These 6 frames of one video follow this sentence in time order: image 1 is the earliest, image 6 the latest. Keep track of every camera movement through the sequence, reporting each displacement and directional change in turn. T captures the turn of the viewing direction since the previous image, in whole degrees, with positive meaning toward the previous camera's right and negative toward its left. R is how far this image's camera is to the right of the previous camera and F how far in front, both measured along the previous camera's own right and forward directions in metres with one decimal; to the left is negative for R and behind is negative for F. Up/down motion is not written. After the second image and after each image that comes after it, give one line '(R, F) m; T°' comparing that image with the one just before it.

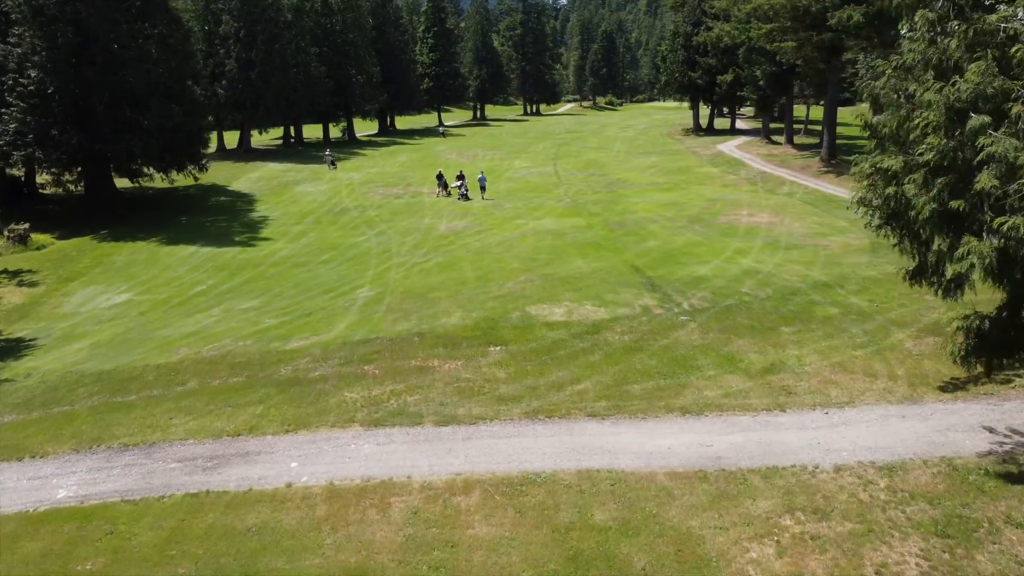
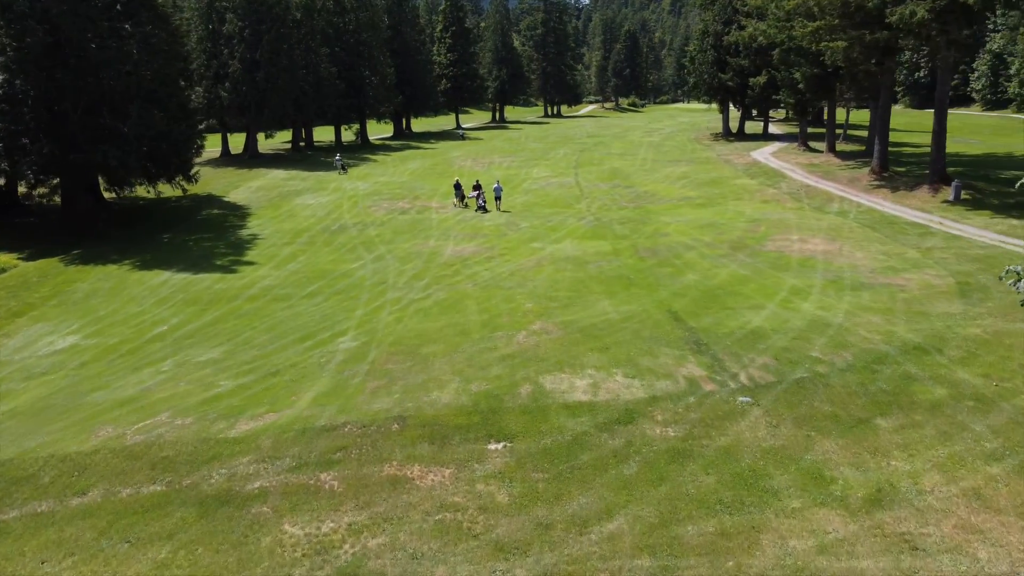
(+0.2, +3.4) m; -1°
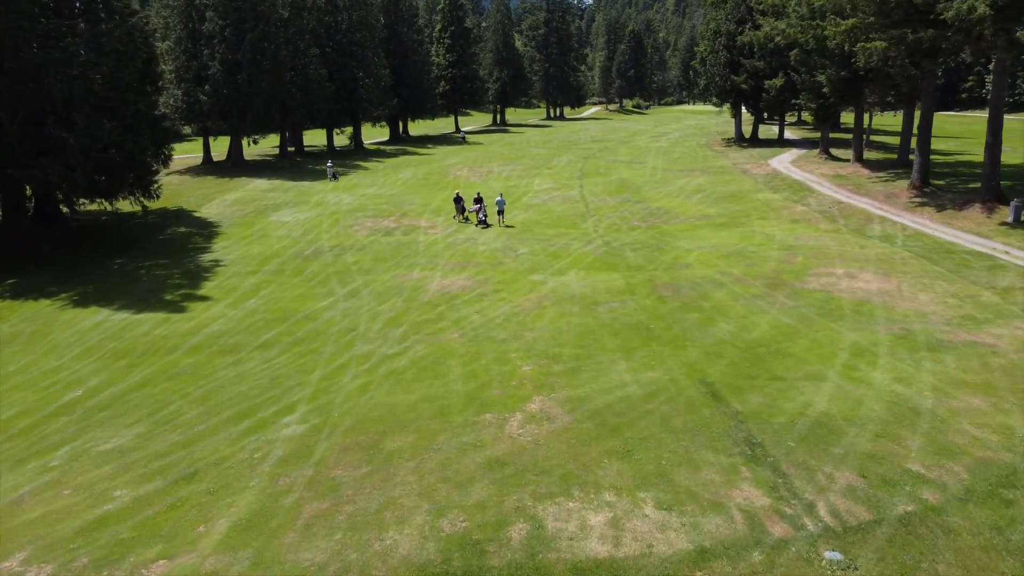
(+0.2, +3.5) m; 0°
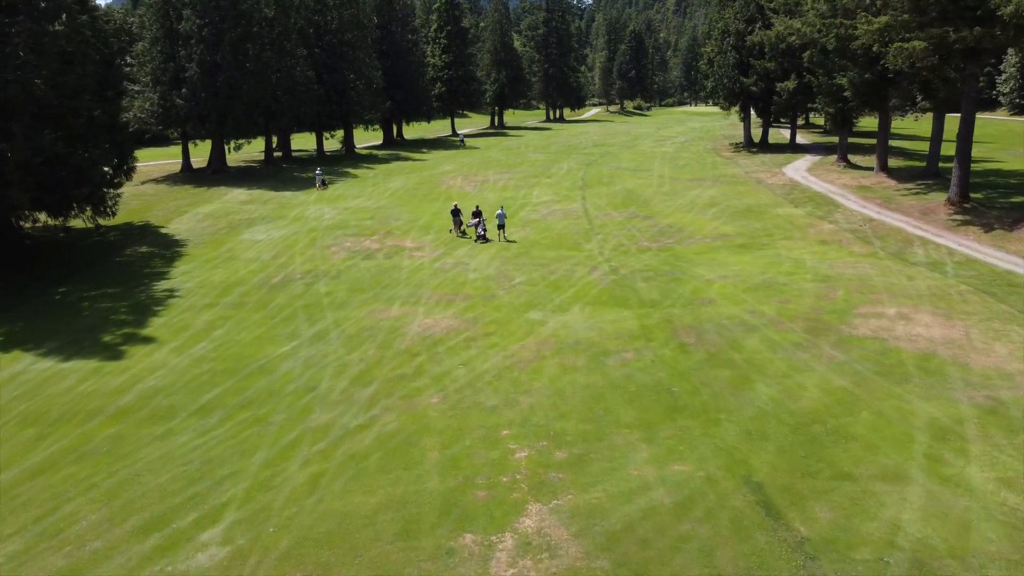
(+0.1, +3.1) m; 0°
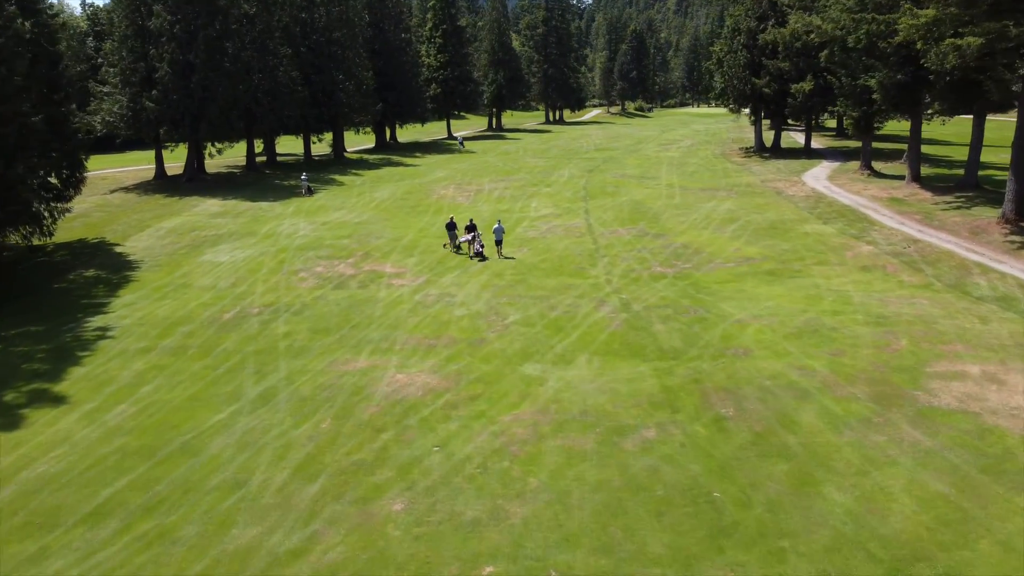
(+0.2, +3.4) m; 0°
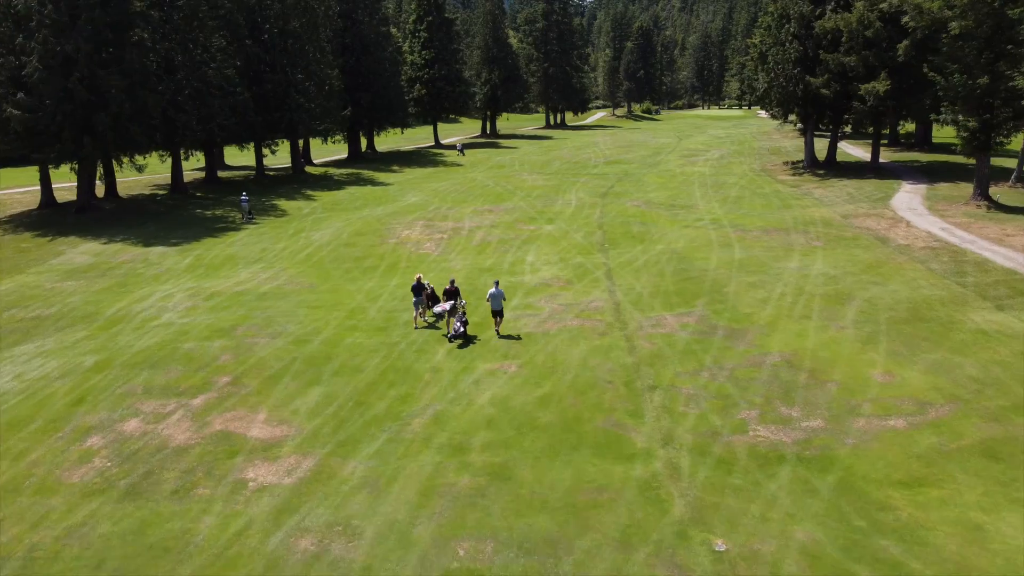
(+0.4, +11.0) m; 0°
